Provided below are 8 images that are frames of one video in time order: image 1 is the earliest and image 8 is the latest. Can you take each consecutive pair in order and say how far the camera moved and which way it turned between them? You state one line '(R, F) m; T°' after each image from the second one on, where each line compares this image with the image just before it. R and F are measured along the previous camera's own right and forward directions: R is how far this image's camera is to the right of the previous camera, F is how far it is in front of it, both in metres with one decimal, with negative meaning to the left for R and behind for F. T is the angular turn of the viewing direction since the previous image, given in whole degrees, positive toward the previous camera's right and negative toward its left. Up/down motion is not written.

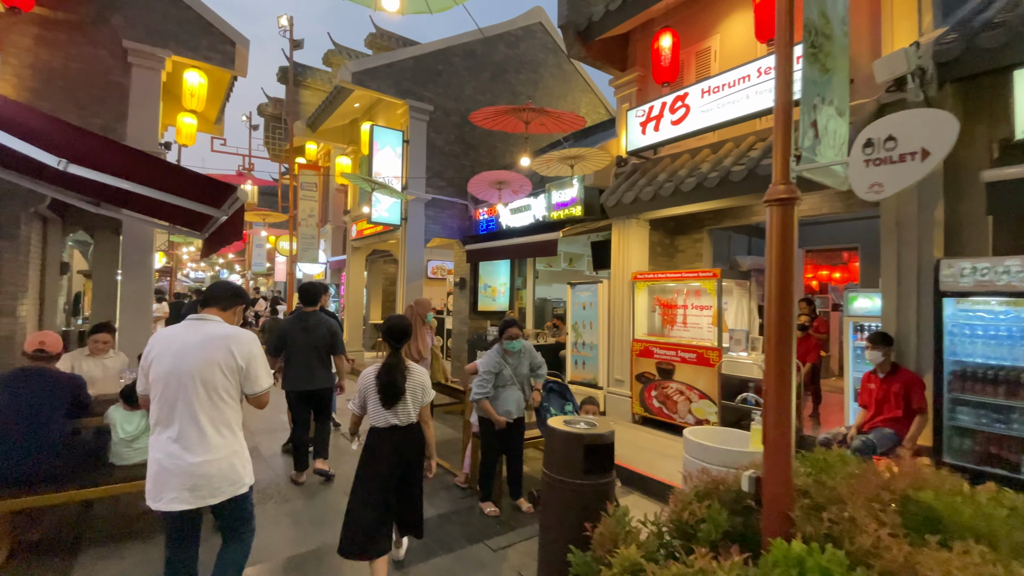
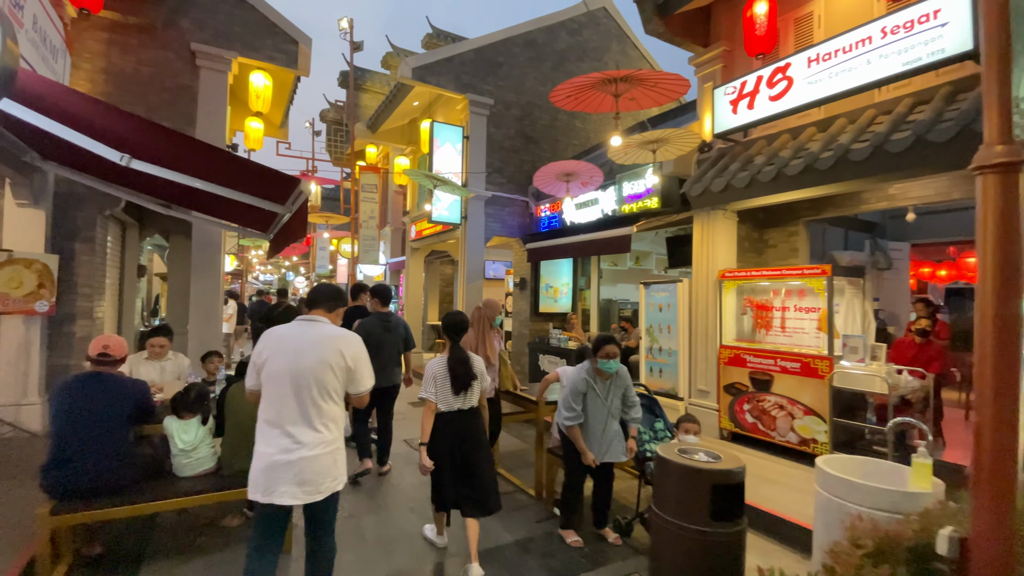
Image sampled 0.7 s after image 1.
(-0.3, +0.5) m; -6°
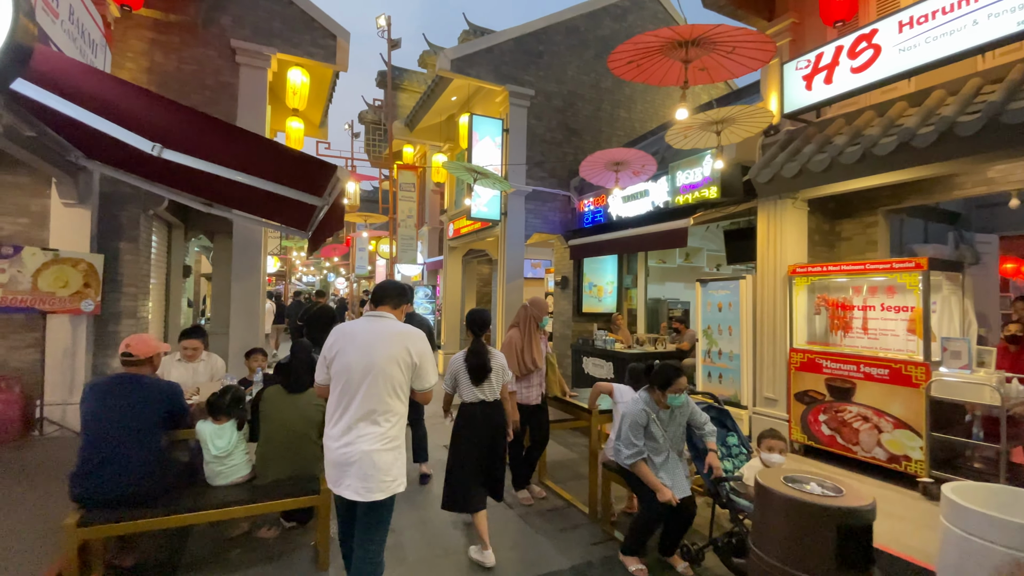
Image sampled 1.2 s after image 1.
(-0.1, +0.4) m; -4°
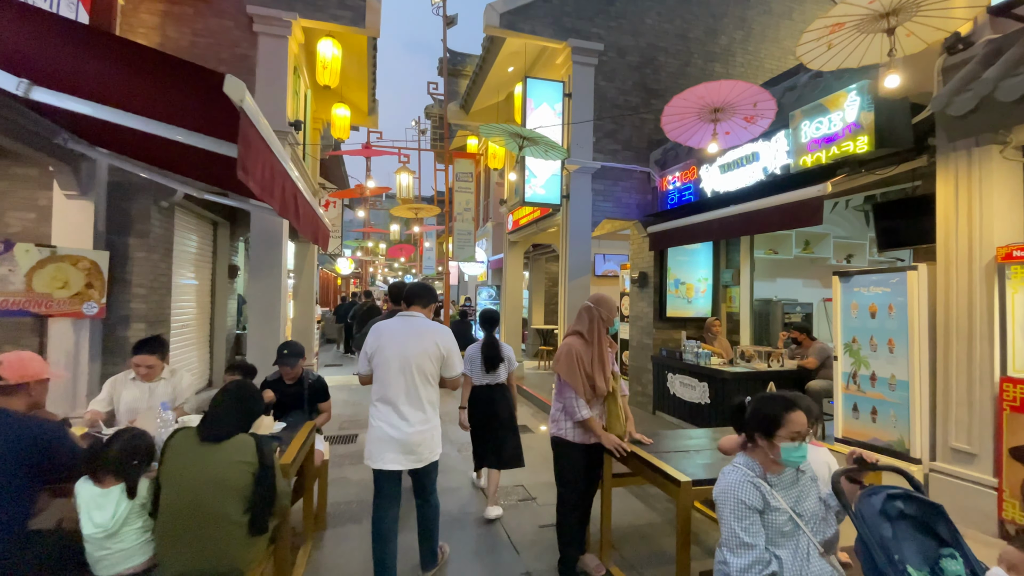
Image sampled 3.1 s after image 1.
(+0.3, +1.4) m; -10°
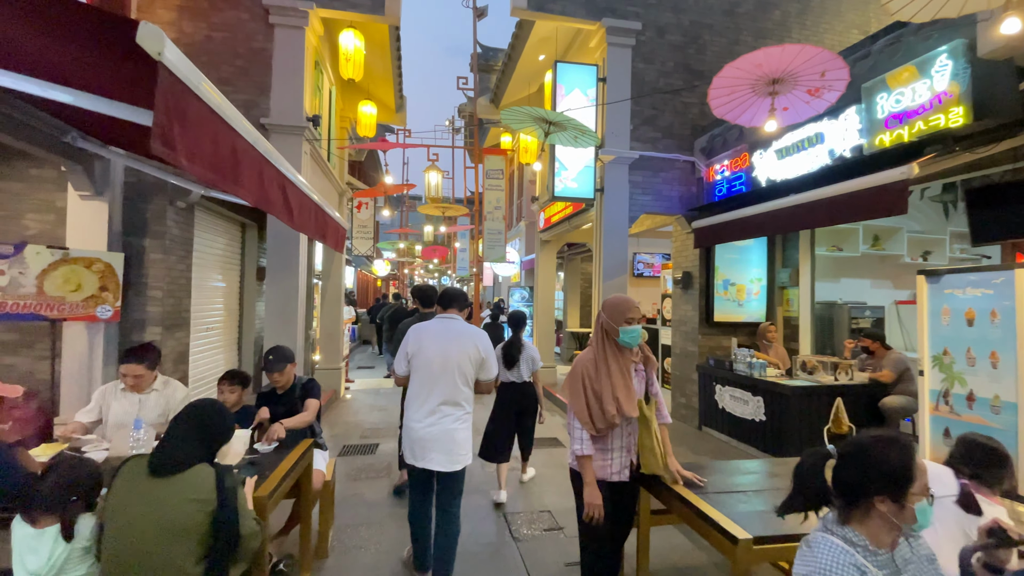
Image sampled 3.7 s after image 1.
(+0.1, +0.5) m; -5°
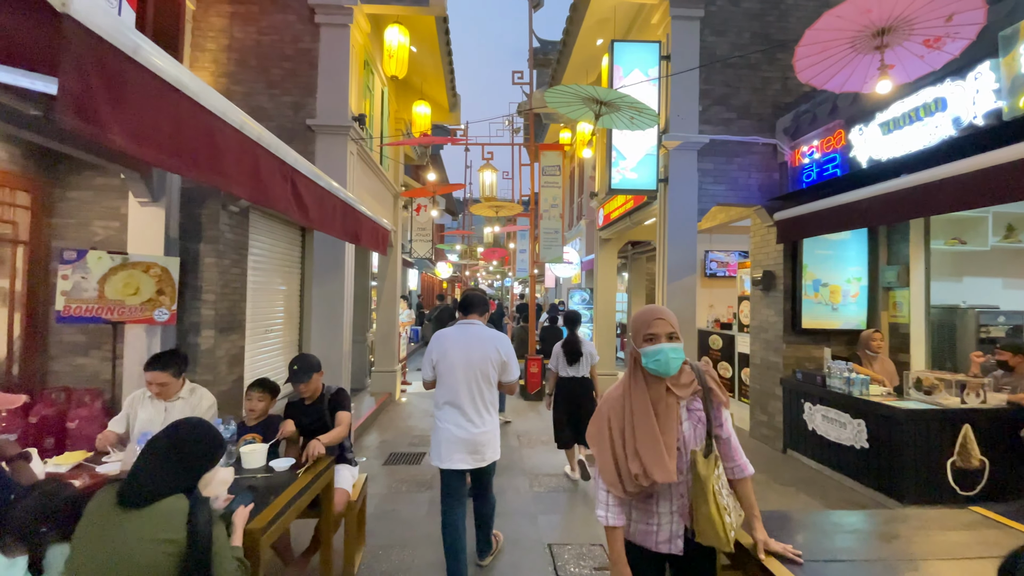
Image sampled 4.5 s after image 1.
(+0.2, +0.5) m; -8°
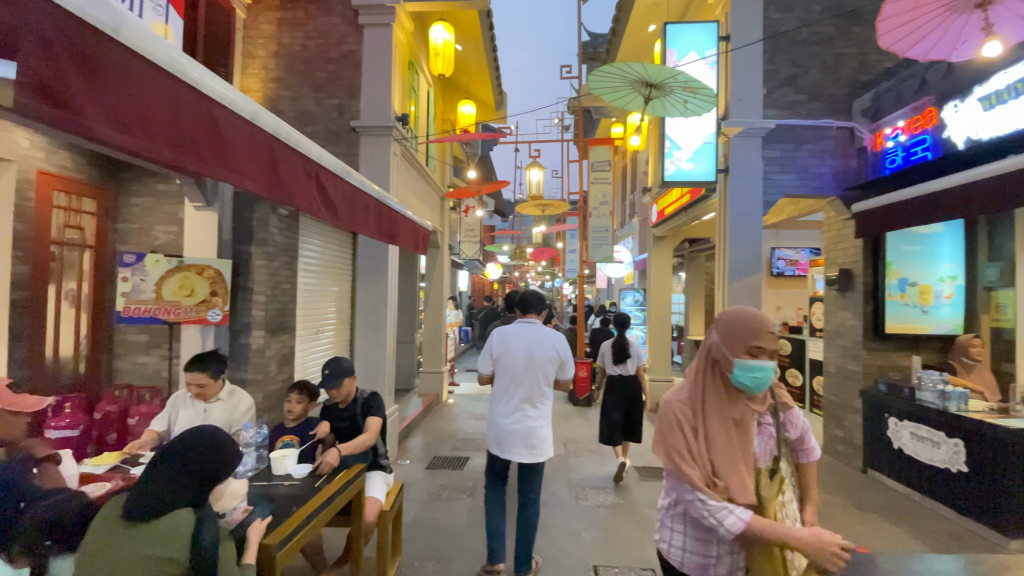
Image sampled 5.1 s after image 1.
(+0.1, +0.2) m; -6°
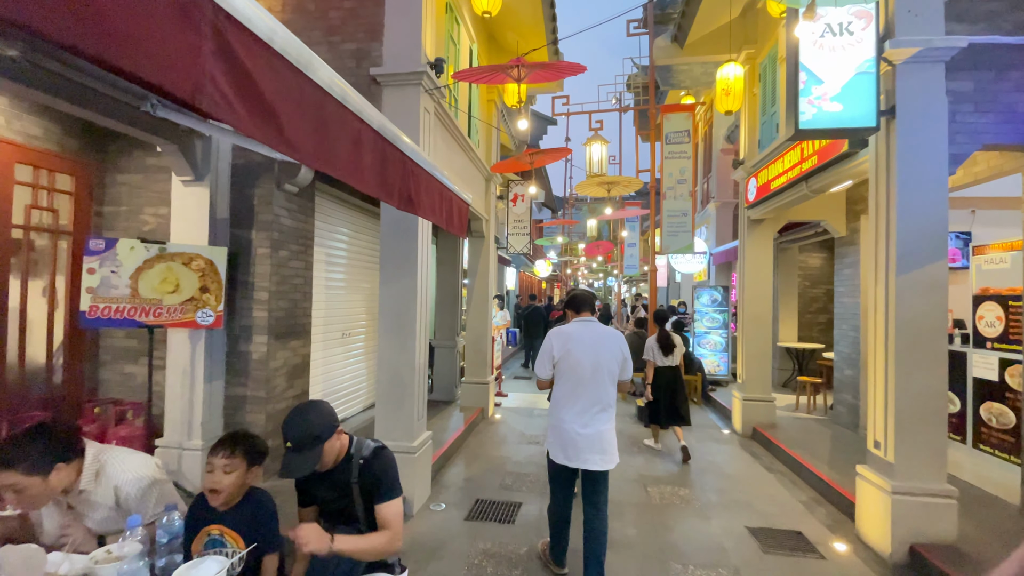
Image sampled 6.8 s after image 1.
(-0.2, +1.3) m; -6°
